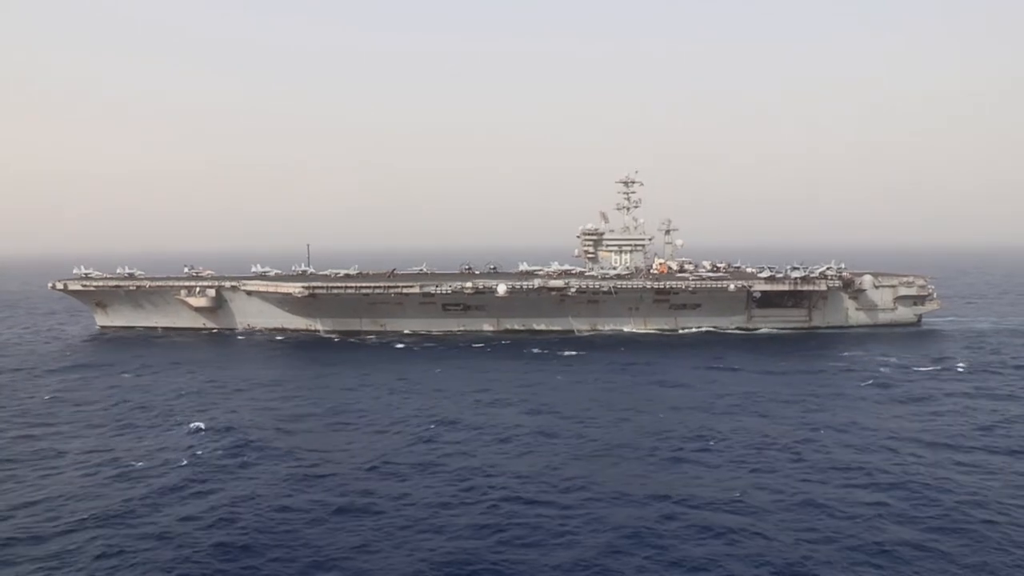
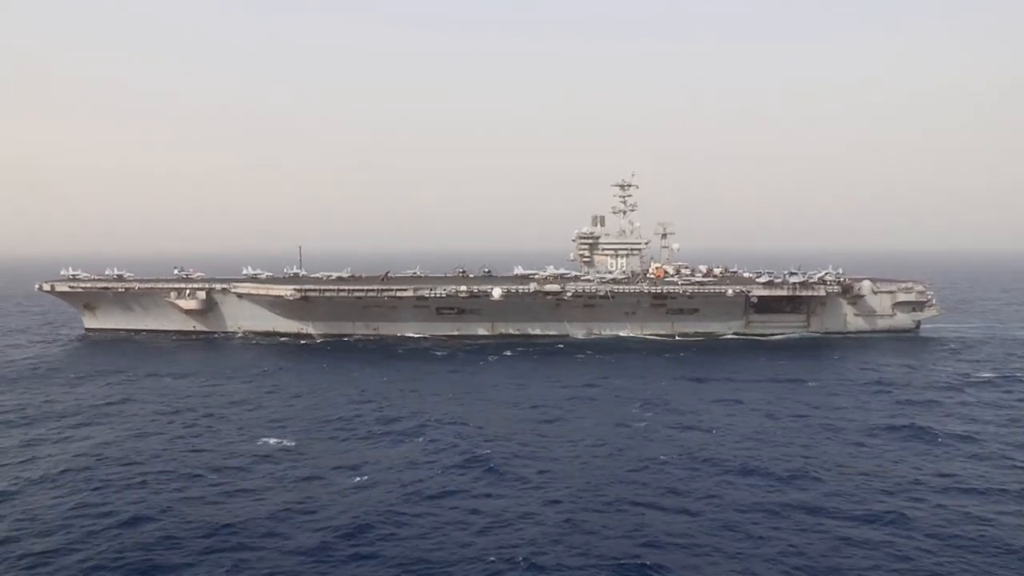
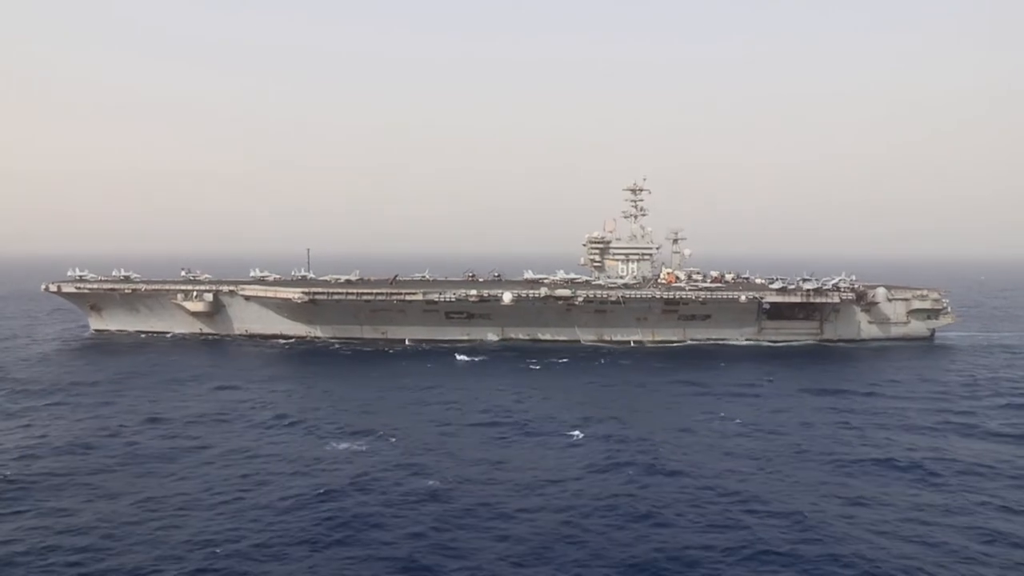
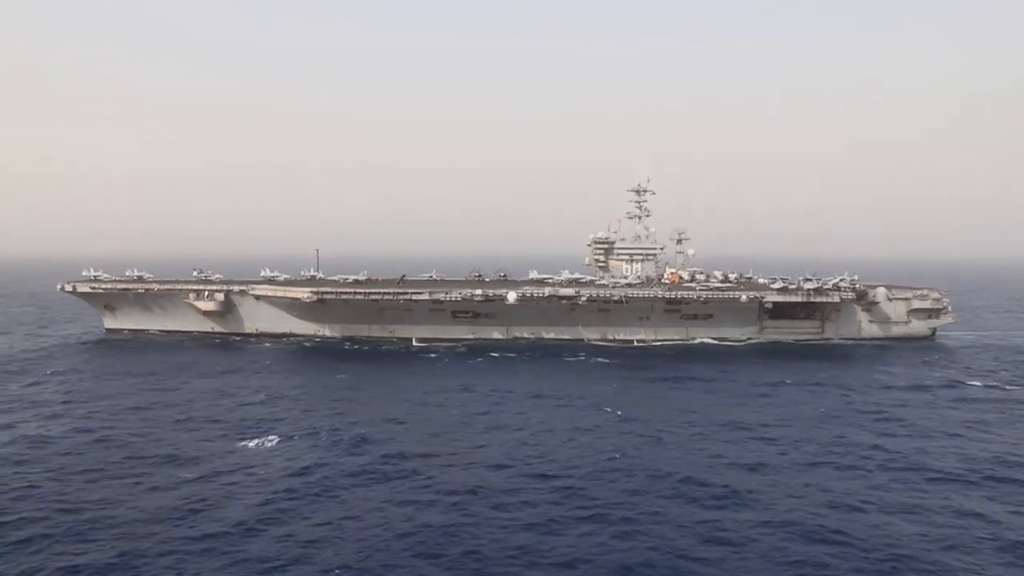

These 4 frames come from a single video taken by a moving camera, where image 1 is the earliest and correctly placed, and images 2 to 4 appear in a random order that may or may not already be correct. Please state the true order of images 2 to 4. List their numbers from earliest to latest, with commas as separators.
4, 2, 3
